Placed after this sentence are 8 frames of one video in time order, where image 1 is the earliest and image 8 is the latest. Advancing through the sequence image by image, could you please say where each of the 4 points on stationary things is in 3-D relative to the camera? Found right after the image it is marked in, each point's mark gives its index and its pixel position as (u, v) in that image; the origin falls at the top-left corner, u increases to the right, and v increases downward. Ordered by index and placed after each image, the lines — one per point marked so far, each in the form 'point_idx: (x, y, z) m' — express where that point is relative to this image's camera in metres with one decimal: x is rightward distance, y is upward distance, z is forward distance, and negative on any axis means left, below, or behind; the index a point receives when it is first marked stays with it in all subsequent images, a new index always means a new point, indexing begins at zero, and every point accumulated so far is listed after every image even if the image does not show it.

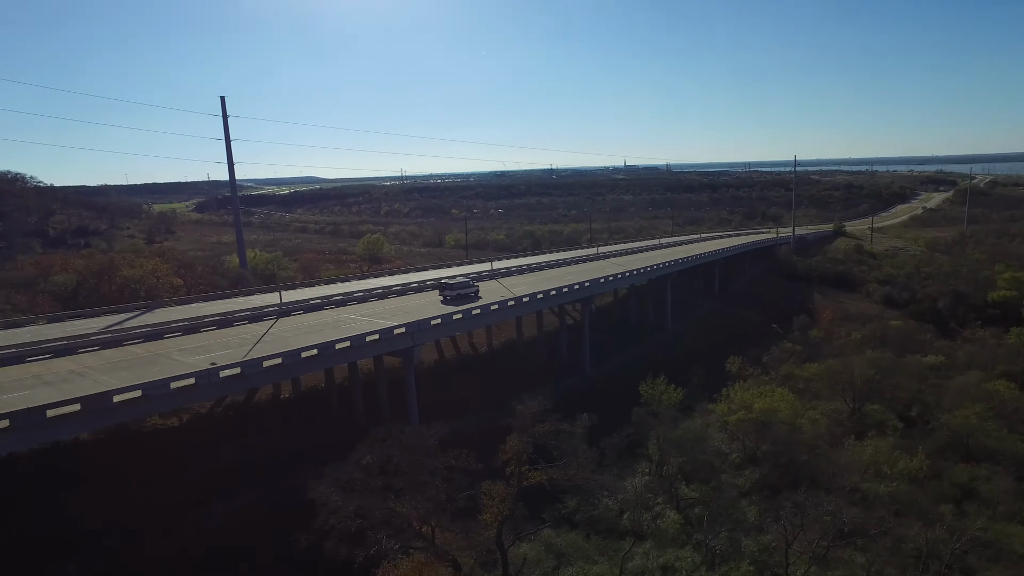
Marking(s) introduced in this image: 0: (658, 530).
0: (+3.7, -6.1, +16.9) m
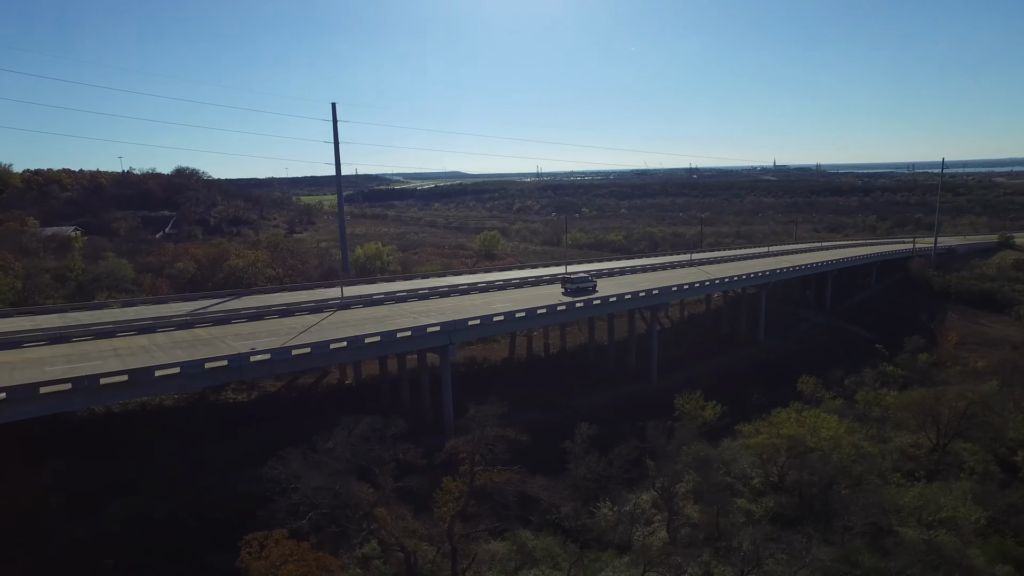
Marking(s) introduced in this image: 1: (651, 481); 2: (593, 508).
0: (+3.3, -6.5, +16.9) m
1: (+4.1, -5.7, +19.9) m
2: (+2.2, -6.0, +18.3) m
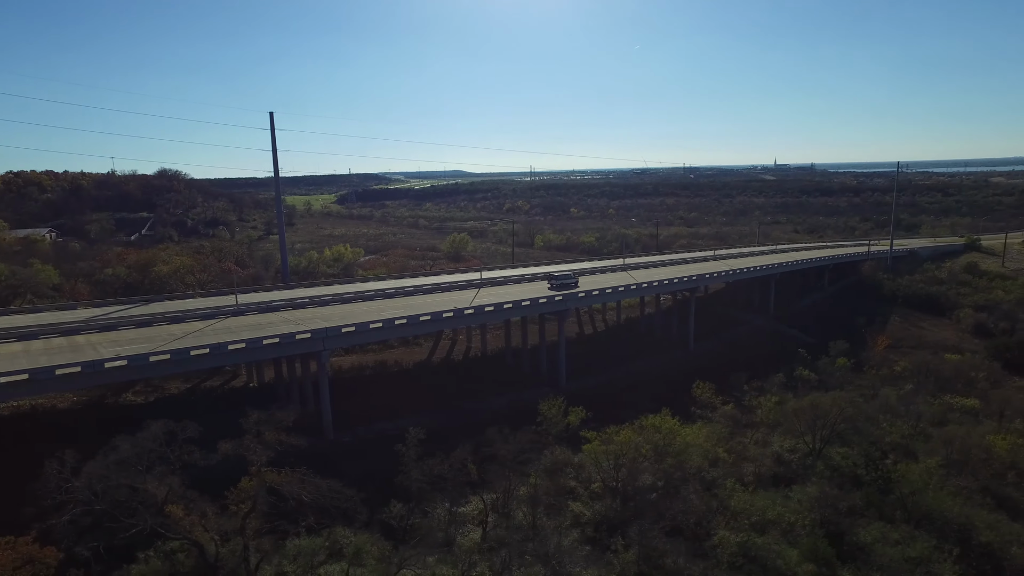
0: (-1.4, -6.8, +17.9) m
1: (-0.6, -6.0, +20.9) m
2: (-2.5, -6.4, +19.4) m
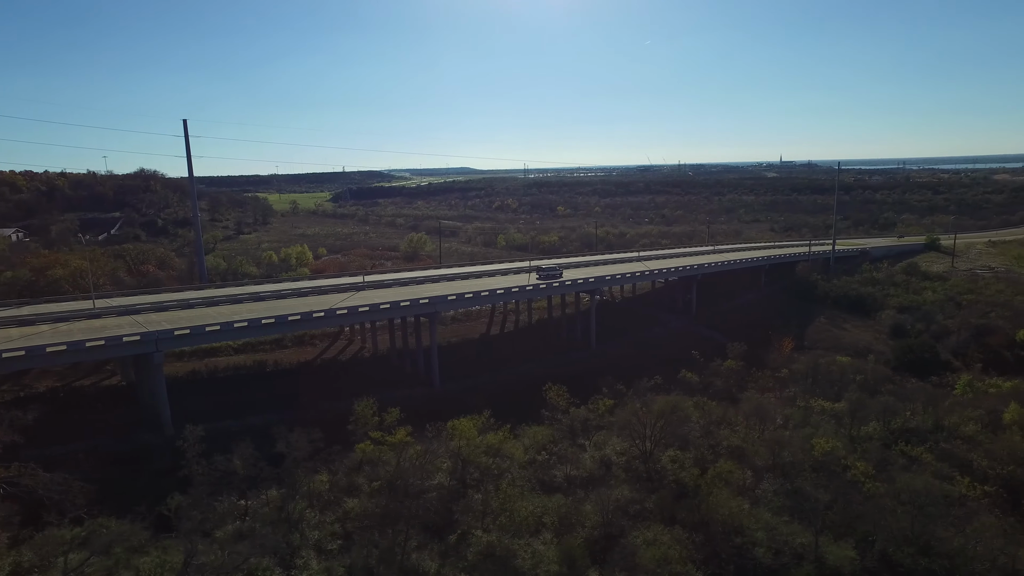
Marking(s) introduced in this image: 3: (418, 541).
0: (-8.4, -7.0, +19.0) m
1: (-7.5, -6.2, +22.0) m
2: (-9.5, -6.6, +20.5) m
3: (-2.7, -7.4, +19.5) m
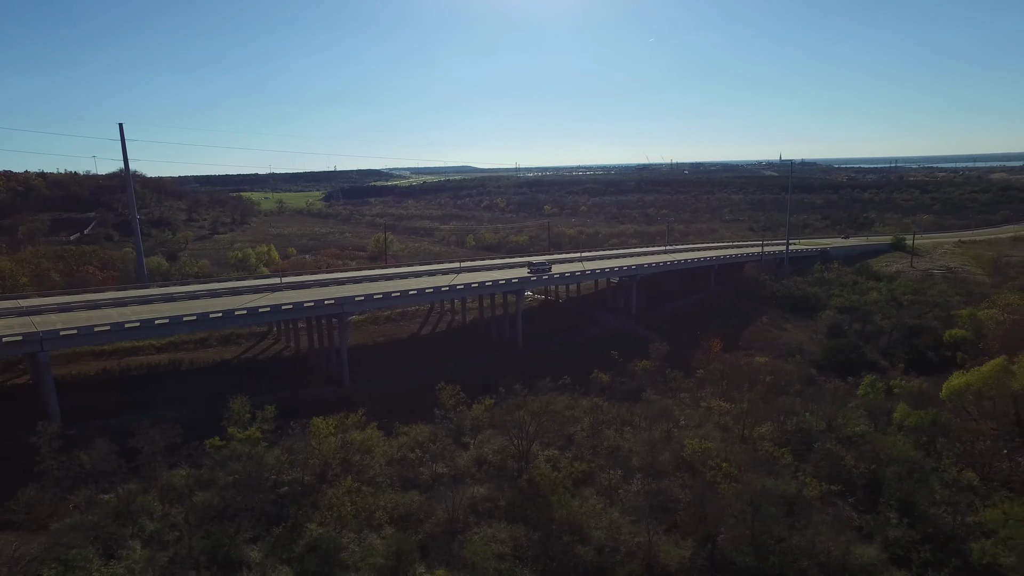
0: (-13.5, -7.1, +19.8) m
1: (-12.6, -6.3, +22.8) m
2: (-14.6, -6.7, +21.3) m
3: (-7.8, -7.5, +20.2) m
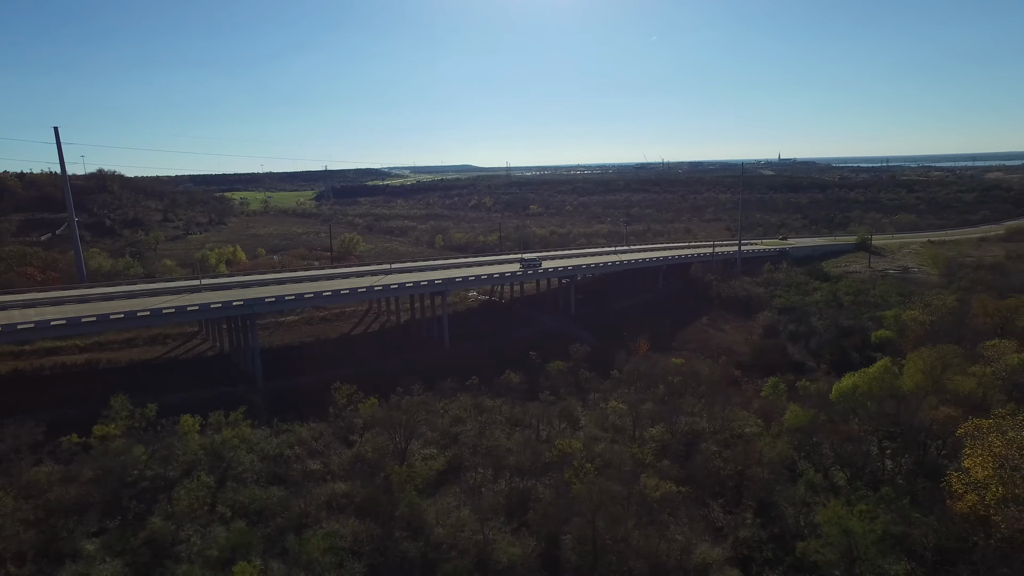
0: (-18.7, -7.2, +20.5) m
1: (-17.8, -6.4, +23.5) m
2: (-19.8, -6.8, +22.1) m
3: (-13.0, -7.6, +20.9) m
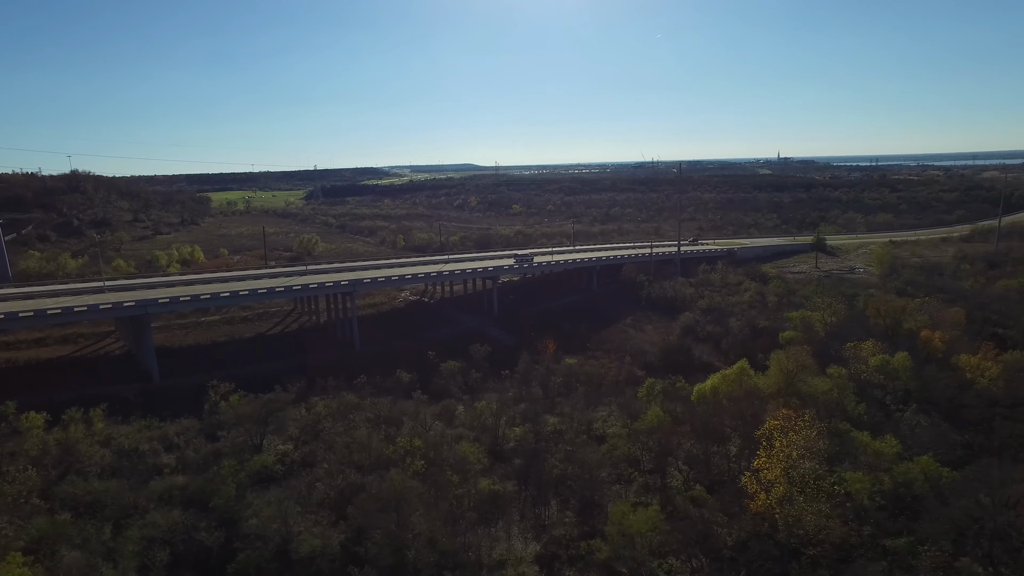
0: (-25.3, -7.3, +21.6) m
1: (-24.3, -6.4, +24.5) m
2: (-26.3, -6.8, +23.1) m
3: (-19.6, -7.6, +21.8) m
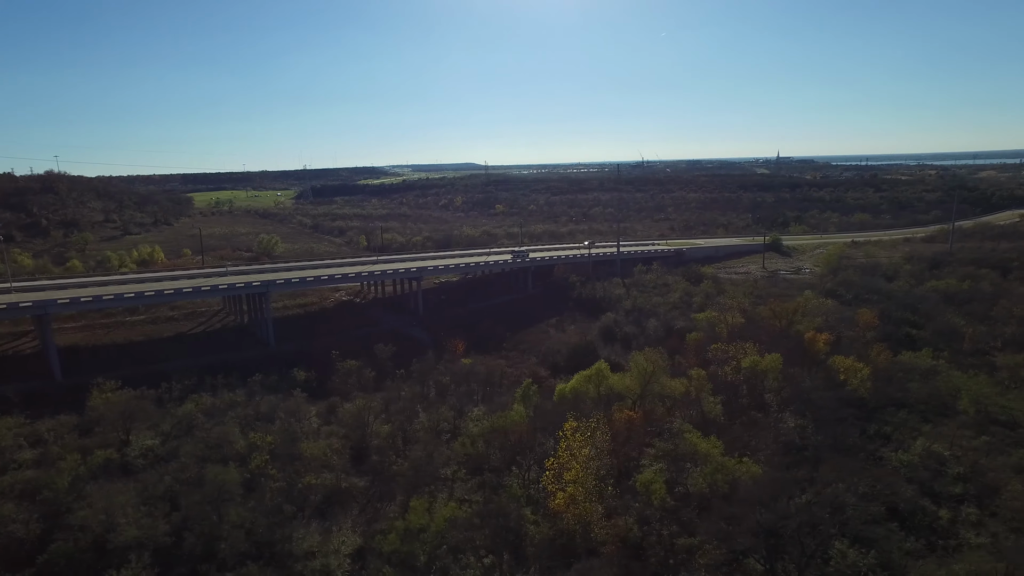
0: (-31.9, -7.3, +22.7) m
1: (-30.9, -6.5, +25.6) m
2: (-32.9, -6.8, +24.2) m
3: (-26.2, -7.7, +22.8) m
